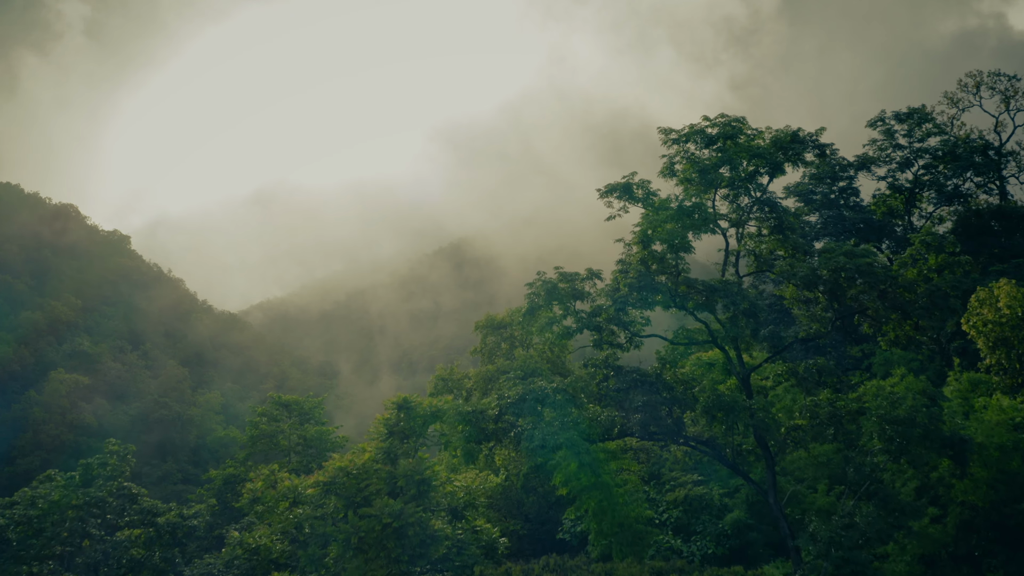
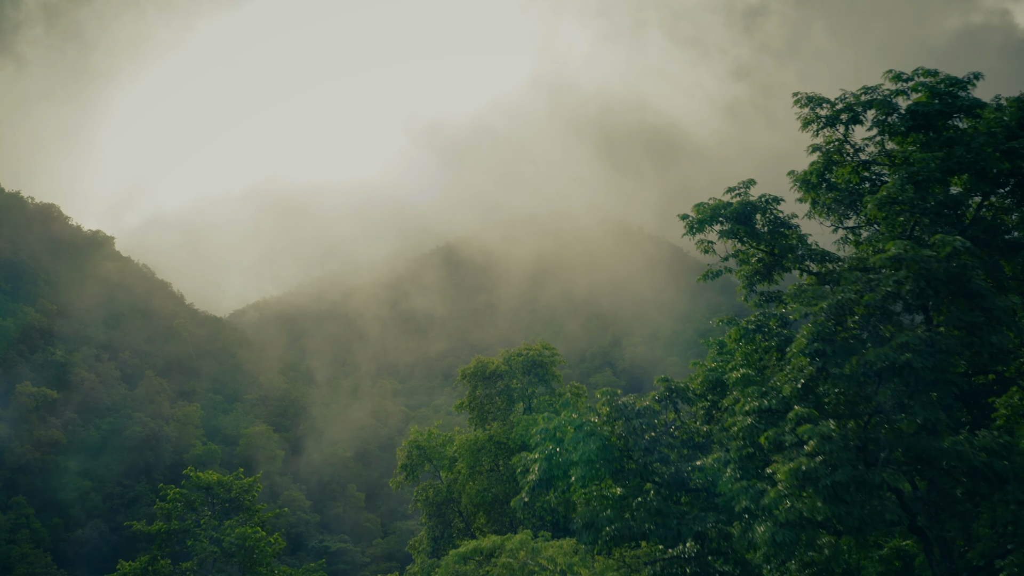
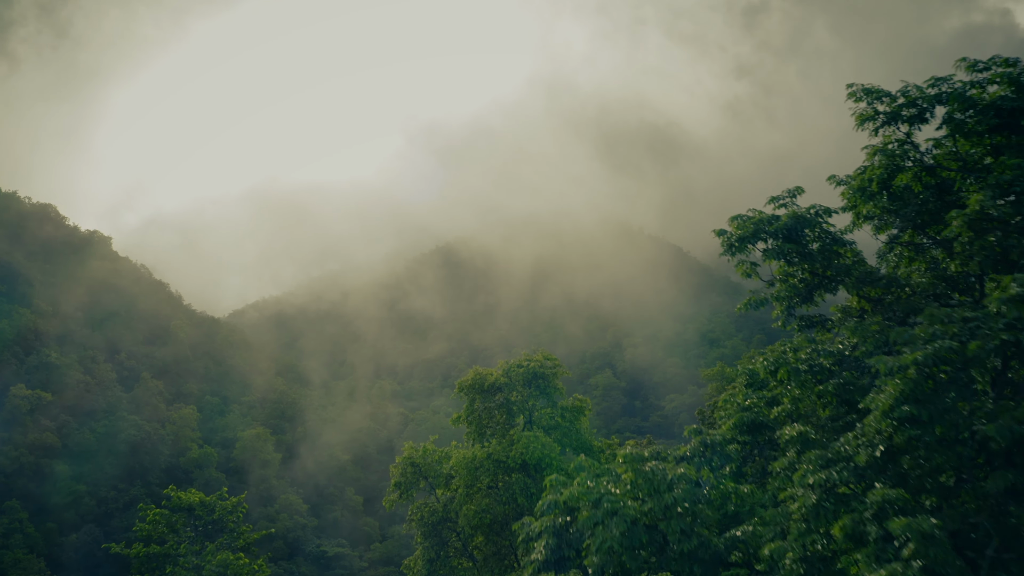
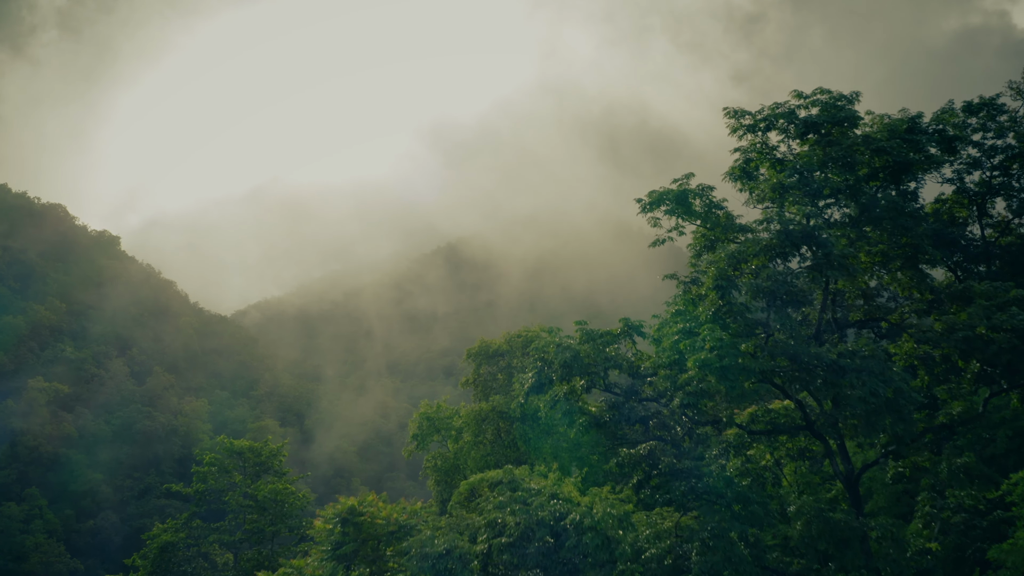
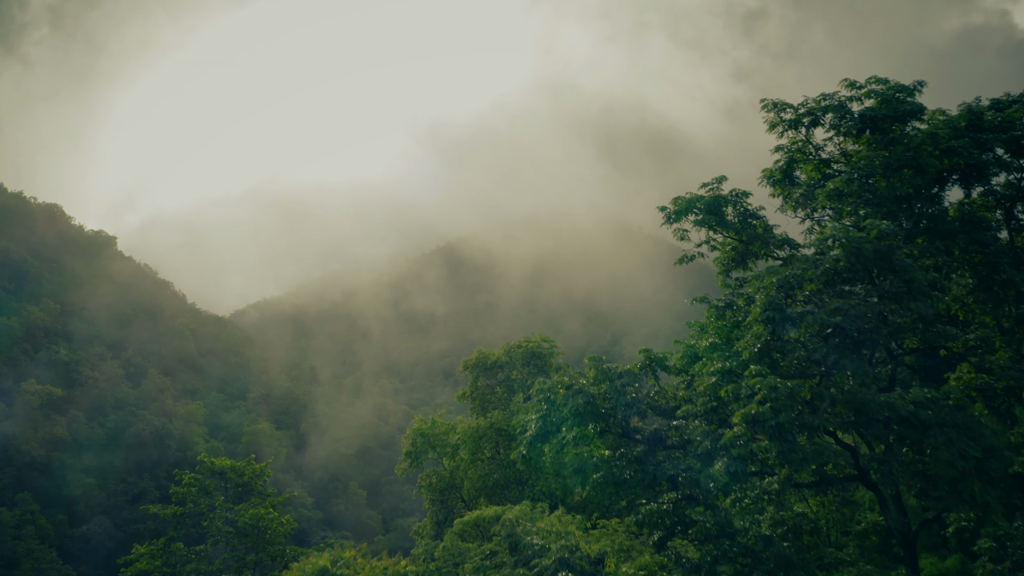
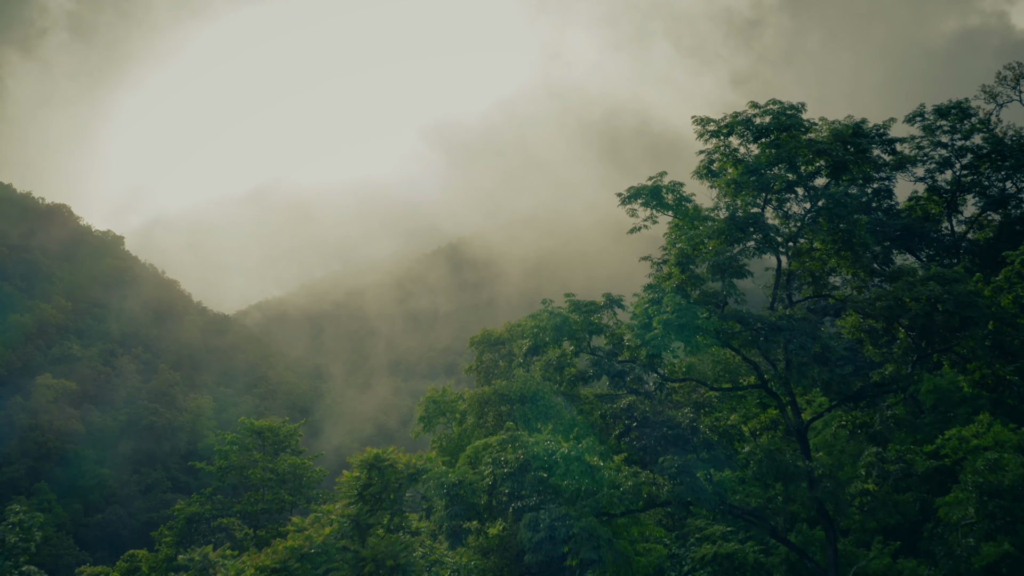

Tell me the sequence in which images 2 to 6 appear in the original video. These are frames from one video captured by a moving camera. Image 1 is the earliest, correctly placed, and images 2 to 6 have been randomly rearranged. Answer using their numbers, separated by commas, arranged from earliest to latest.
6, 4, 5, 2, 3
